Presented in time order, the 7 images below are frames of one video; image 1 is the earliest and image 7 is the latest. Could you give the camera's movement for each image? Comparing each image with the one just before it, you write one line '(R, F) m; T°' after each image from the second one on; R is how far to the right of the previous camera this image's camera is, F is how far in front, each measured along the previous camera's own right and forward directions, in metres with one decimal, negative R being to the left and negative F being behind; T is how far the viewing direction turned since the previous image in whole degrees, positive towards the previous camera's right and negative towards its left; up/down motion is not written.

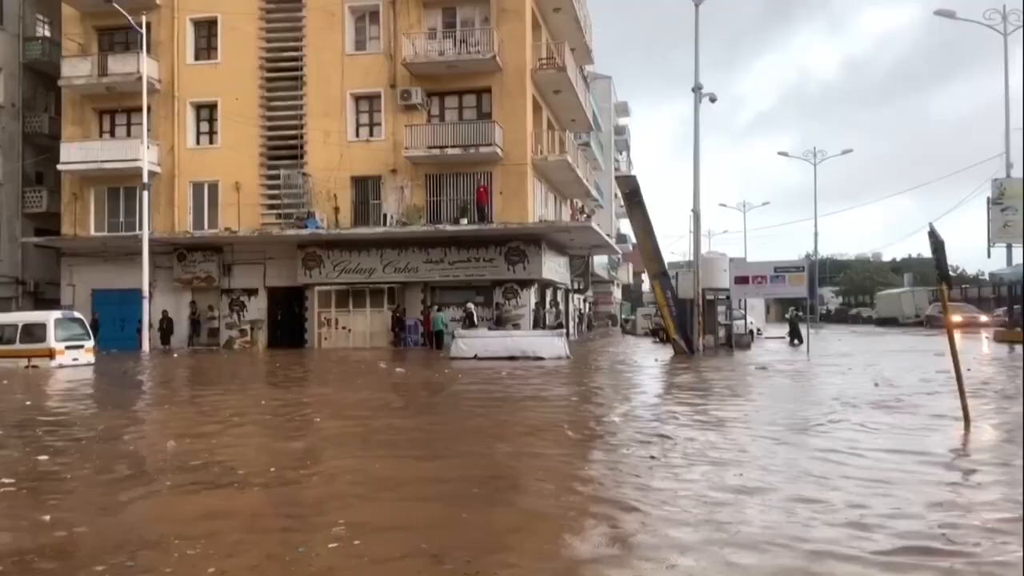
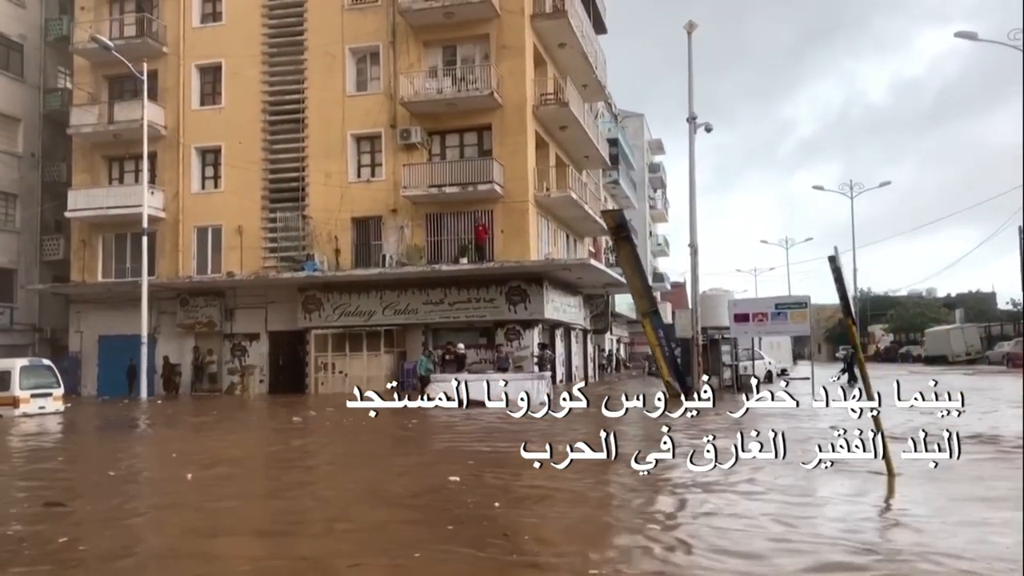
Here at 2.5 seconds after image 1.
(+1.9, +1.1) m; -4°
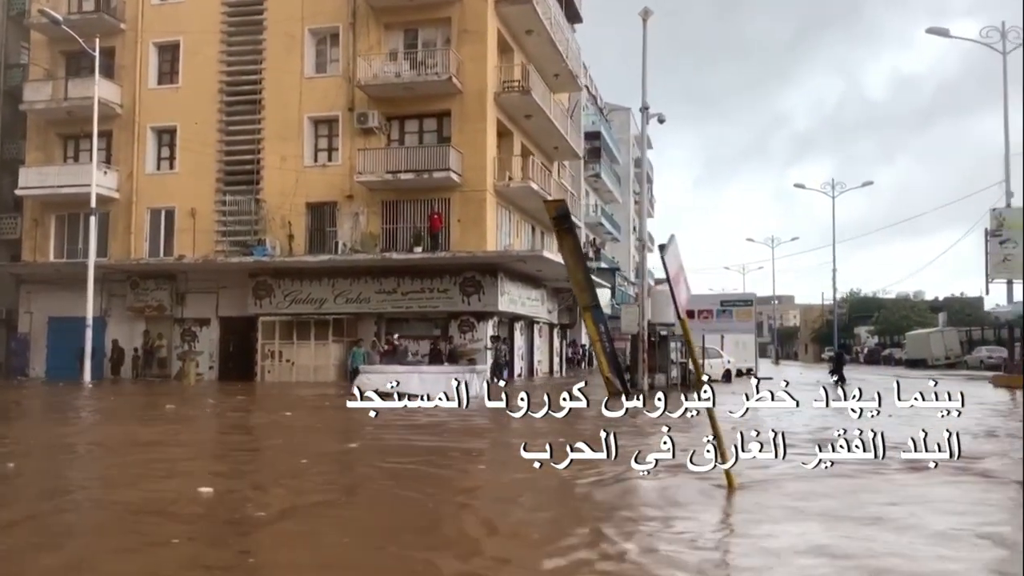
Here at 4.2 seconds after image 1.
(+1.5, +0.7) m; 0°
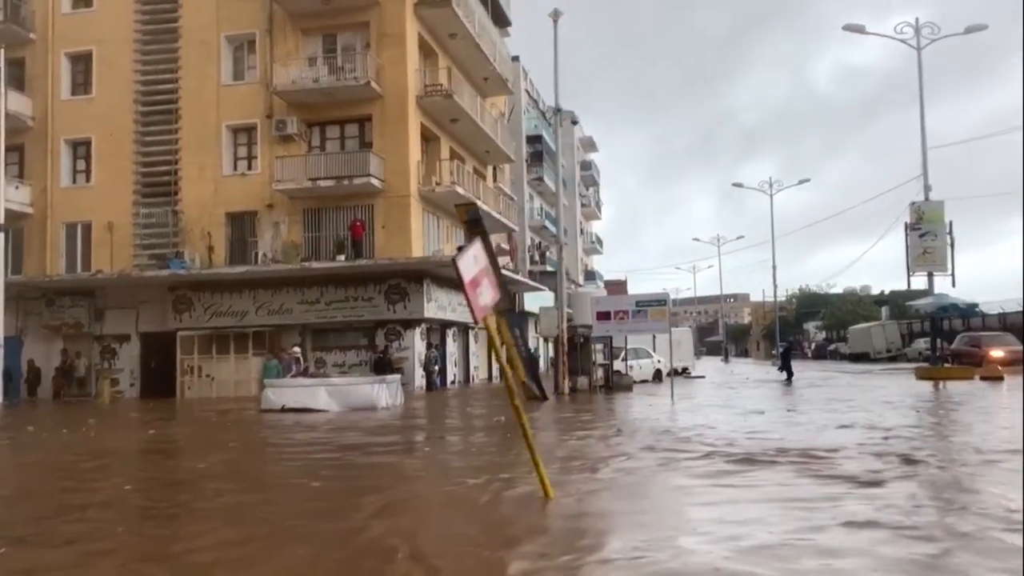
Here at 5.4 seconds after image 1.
(+1.2, +0.3) m; +2°
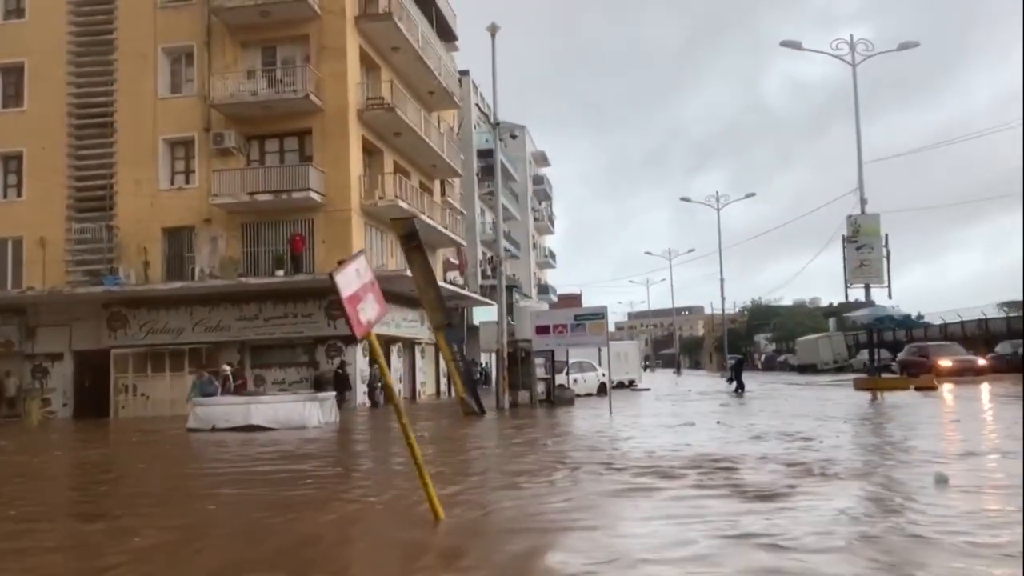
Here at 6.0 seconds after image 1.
(+0.5, +0.1) m; +3°
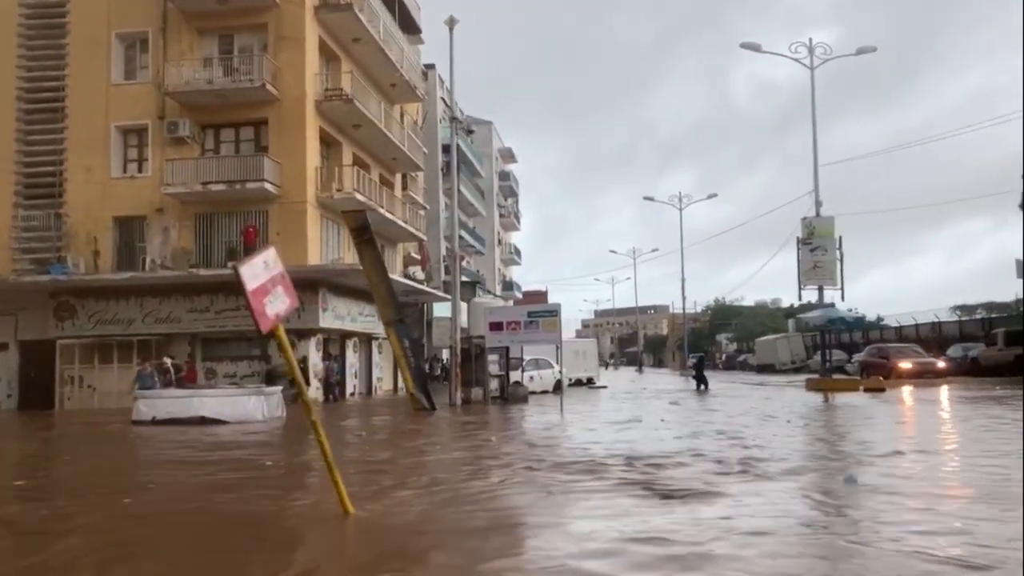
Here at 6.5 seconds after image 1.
(+0.4, +0.1) m; +2°
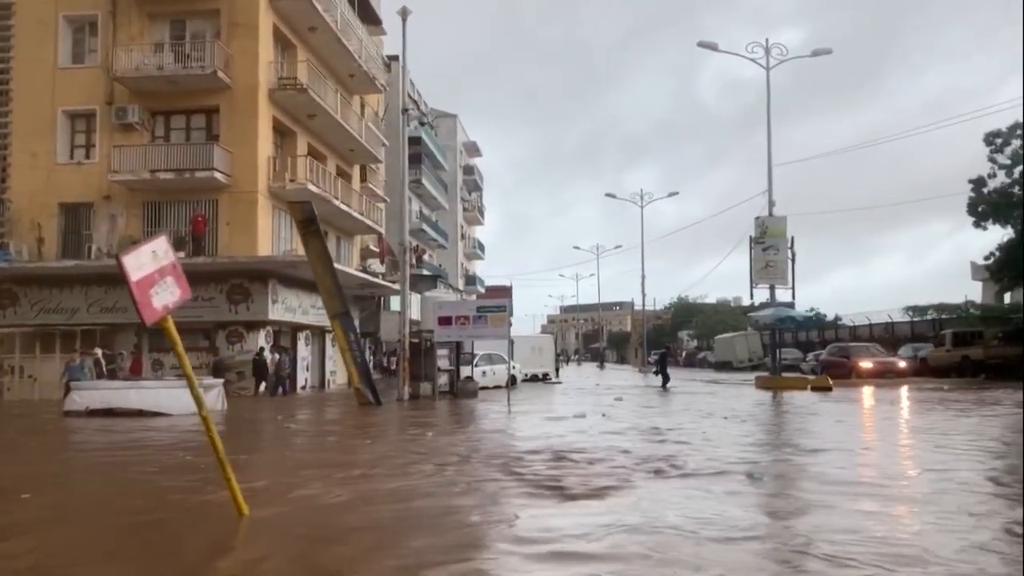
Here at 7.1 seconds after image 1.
(+0.5, +0.1) m; +2°
